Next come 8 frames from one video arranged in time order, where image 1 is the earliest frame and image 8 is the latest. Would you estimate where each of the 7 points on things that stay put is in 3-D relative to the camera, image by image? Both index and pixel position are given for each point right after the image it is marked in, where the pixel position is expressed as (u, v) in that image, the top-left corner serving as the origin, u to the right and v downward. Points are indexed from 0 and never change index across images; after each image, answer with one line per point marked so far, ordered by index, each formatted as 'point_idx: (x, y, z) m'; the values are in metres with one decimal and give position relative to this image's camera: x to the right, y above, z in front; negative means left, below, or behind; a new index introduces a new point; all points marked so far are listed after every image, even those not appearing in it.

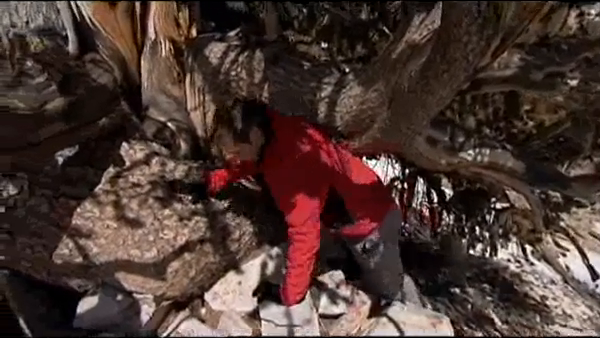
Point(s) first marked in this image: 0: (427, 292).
0: (+1.6, -1.5, +4.4) m
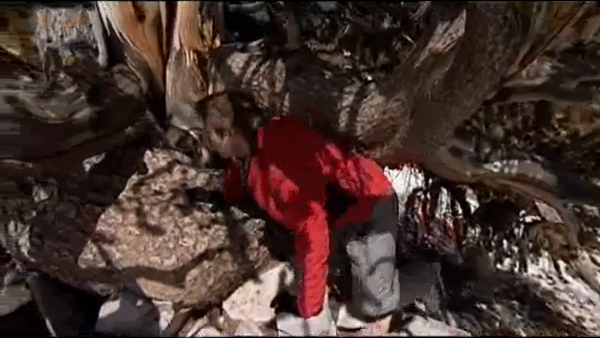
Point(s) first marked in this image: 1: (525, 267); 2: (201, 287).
0: (+1.8, -1.7, +4.2) m
1: (+2.7, -1.2, +4.3) m
2: (-1.1, -1.2, +3.8) m
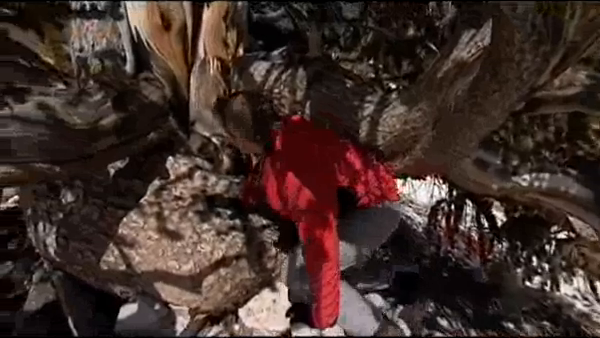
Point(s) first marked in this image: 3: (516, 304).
0: (+2.1, -1.8, +4.0) m
1: (+2.9, -1.3, +4.0) m
2: (-0.9, -1.3, +3.7) m
3: (+2.4, -1.5, +3.9) m
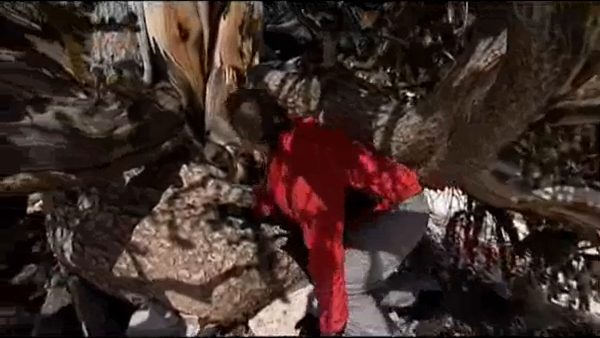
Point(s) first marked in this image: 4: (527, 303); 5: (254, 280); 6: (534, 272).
0: (+2.2, -1.9, +3.7) m
1: (+3.1, -1.4, +3.7) m
2: (-0.7, -1.3, +3.5) m
3: (+2.5, -1.6, +3.6) m
4: (+2.4, -1.4, +3.7) m
5: (-0.4, -1.1, +3.5) m
6: (+2.5, -1.1, +3.7) m
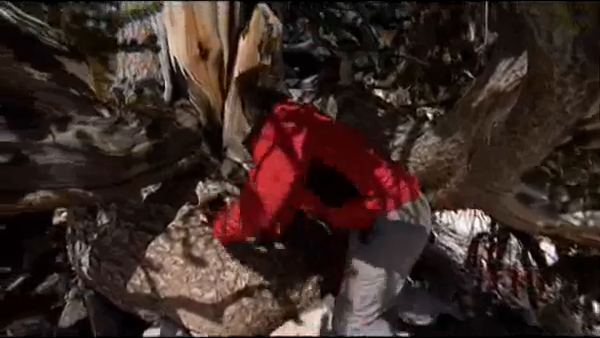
0: (+2.1, -2.5, +3.2) m
1: (+2.9, -2.1, +3.1) m
2: (-0.9, -1.9, +3.2) m
3: (+2.4, -2.2, +3.1) m
4: (+2.3, -2.1, +3.2) m
5: (-0.6, -1.7, +3.2) m
6: (+2.4, -1.7, +3.2) m
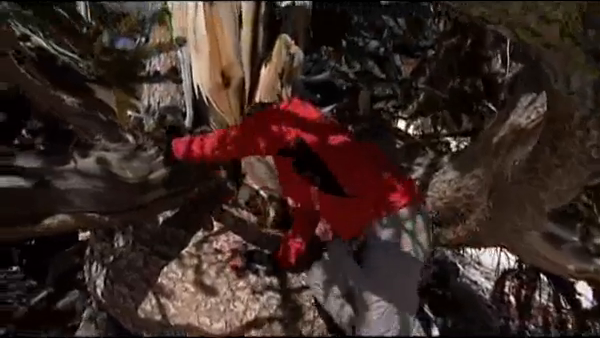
0: (+1.3, -3.5, +2.6) m
1: (+2.2, -3.1, +2.5) m
2: (-1.5, -2.8, +2.8) m
3: (+1.7, -3.2, +2.5) m
4: (+1.6, -3.0, +2.6) m
5: (-1.3, -2.6, +2.8) m
6: (+1.7, -2.7, +2.6) m
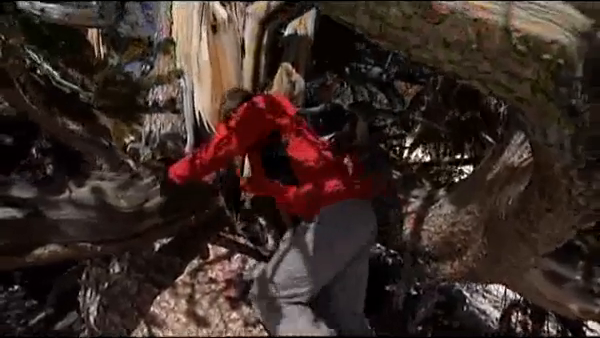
0: (+0.2, -4.6, +2.4) m
1: (+1.1, -4.3, +2.3) m
2: (-2.7, -4.0, +2.7) m
3: (+0.5, -4.4, +2.3) m
4: (+0.4, -4.2, +2.4) m
5: (-2.4, -3.7, +2.7) m
6: (+0.6, -3.9, +2.4) m
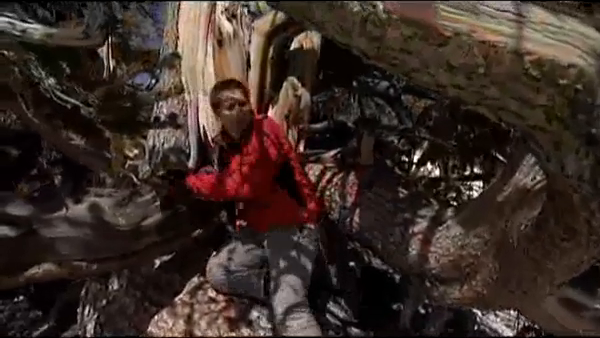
0: (-0.3, -5.3, +1.4) m
1: (+0.6, -4.9, +1.3) m
2: (-3.1, -4.6, +1.8) m
3: (+0.1, -5.0, +1.3) m
4: (0.0, -4.8, +1.4) m
5: (-2.9, -4.3, +1.8) m
6: (+0.1, -4.5, +1.5) m
